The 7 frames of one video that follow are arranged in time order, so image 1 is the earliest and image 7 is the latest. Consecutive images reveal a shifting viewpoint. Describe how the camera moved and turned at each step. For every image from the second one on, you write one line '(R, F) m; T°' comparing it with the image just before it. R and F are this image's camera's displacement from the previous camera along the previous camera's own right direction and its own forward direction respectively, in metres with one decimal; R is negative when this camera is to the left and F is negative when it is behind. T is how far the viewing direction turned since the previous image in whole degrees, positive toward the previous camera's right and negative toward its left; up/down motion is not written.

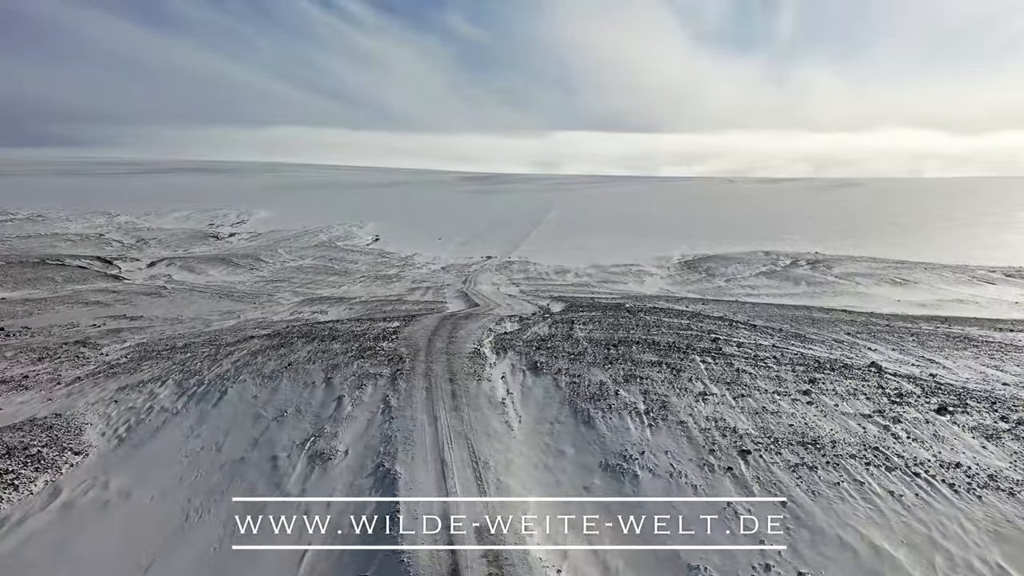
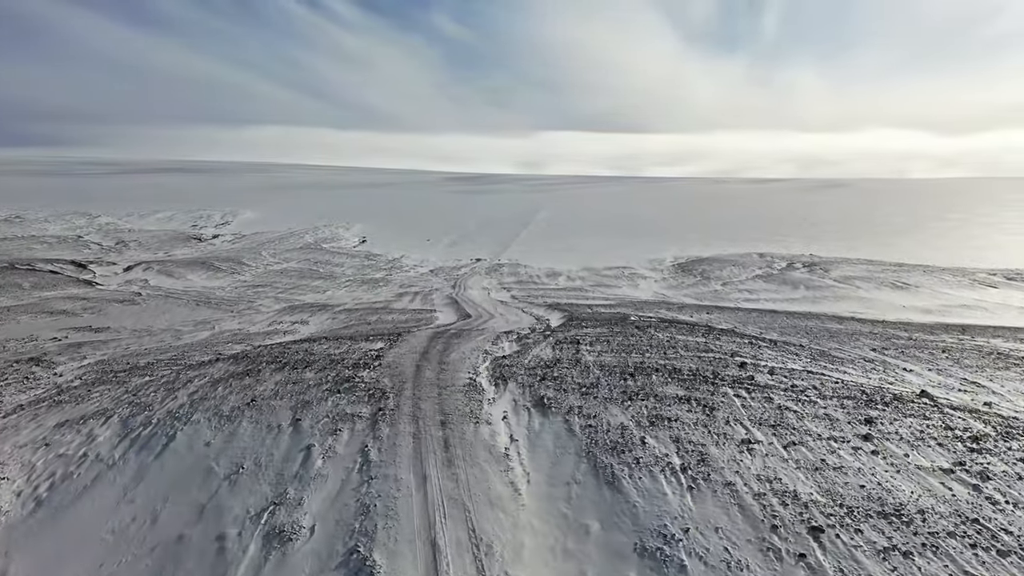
(-0.1, +0.9) m; +1°
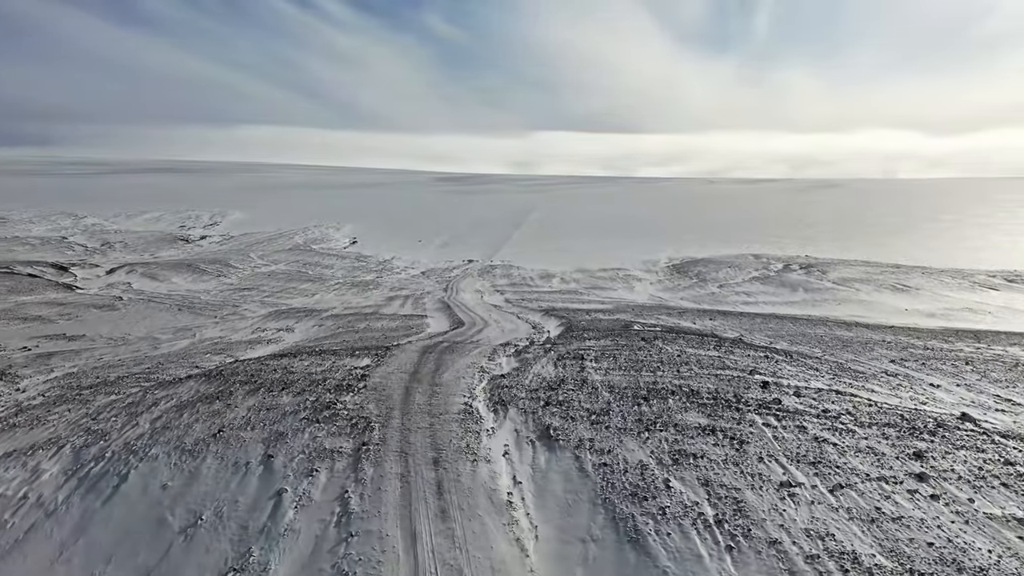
(-0.1, +0.6) m; +1°
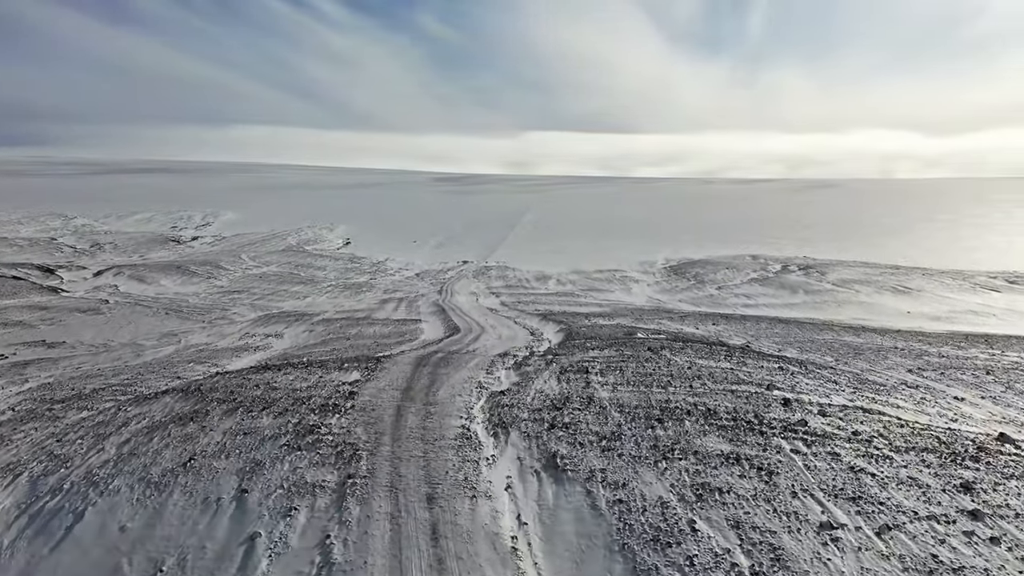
(0.0, +0.4) m; 0°
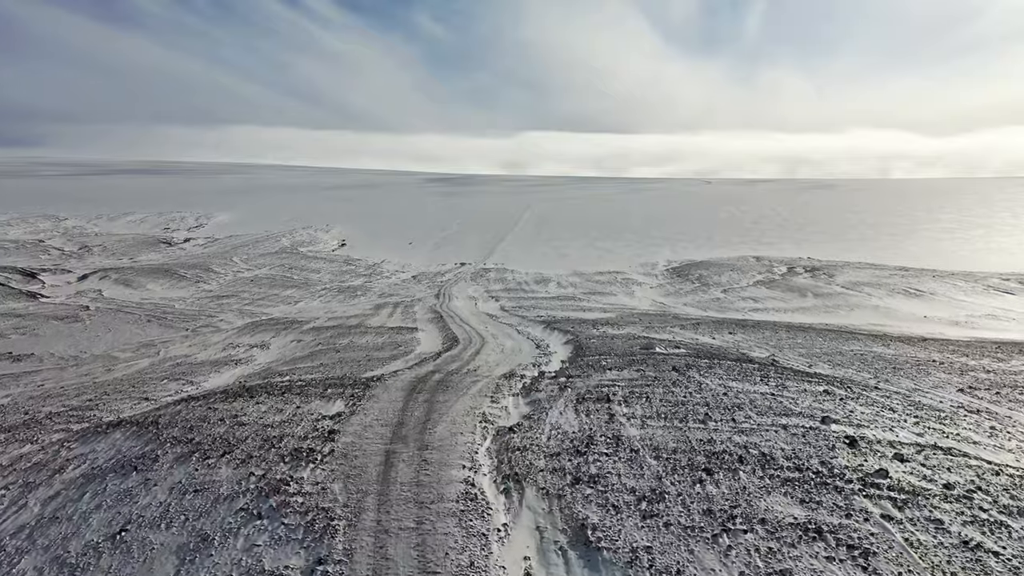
(-0.1, +0.9) m; 0°
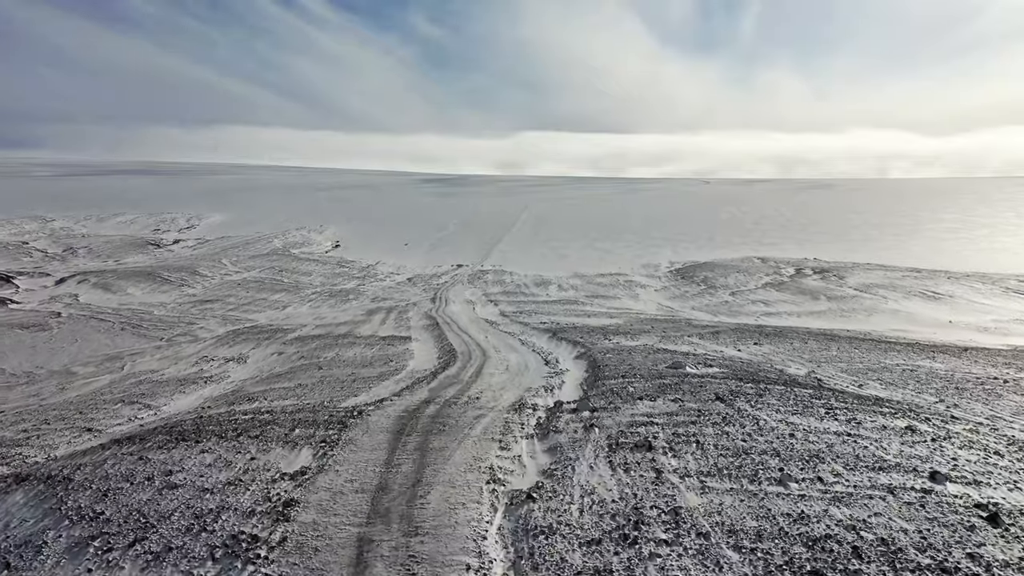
(-0.1, +1.2) m; 0°
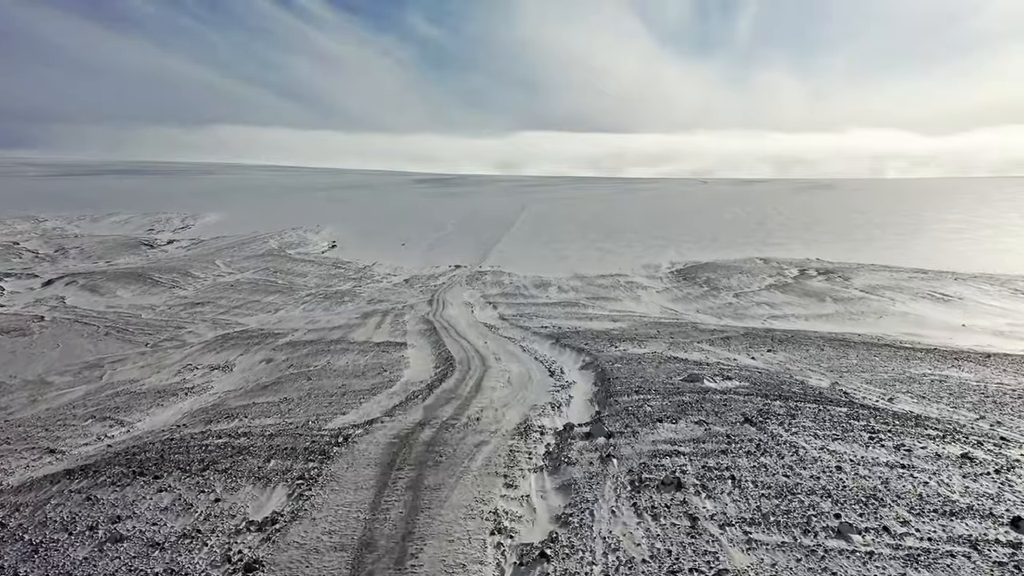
(0.0, +0.6) m; 0°
